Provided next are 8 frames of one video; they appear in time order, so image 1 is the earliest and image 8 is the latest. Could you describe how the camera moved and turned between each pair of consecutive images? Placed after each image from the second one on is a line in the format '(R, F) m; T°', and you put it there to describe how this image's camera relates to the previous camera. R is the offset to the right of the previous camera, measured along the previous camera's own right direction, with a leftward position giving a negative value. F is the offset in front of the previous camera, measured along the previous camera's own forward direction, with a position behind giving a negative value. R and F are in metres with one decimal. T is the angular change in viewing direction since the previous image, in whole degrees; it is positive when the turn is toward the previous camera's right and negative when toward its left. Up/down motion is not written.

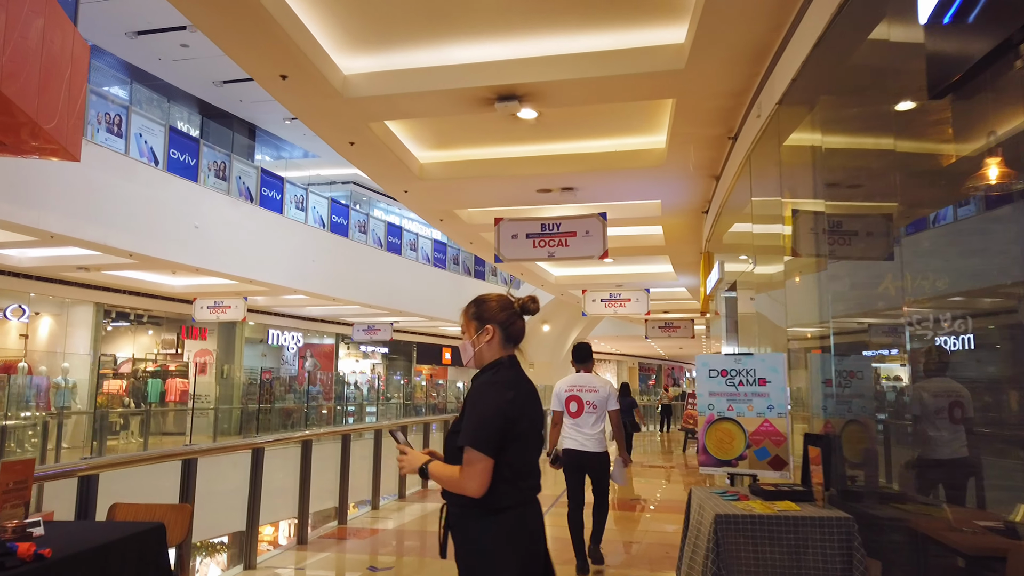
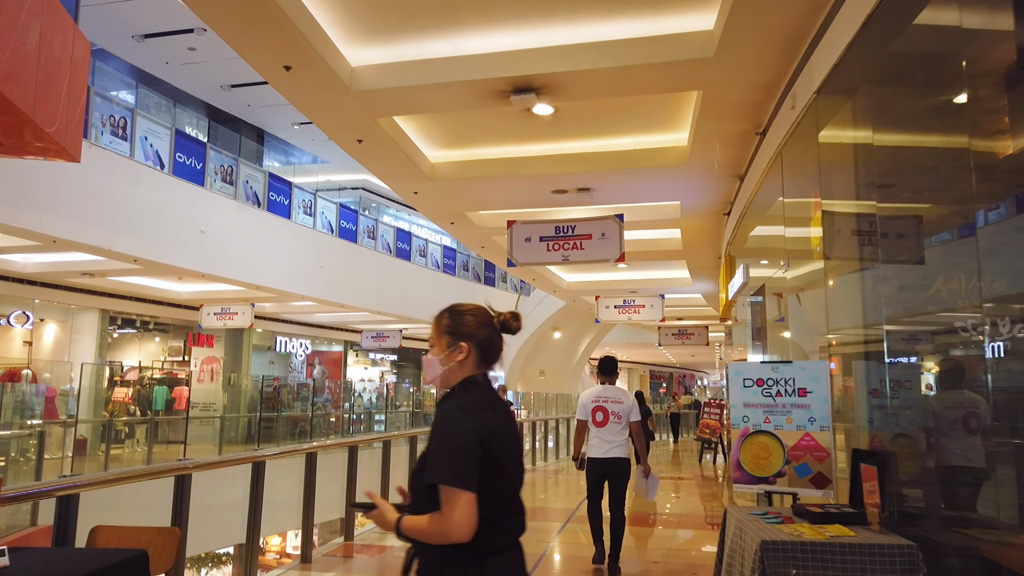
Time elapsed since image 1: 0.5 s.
(0.0, +0.3) m; -1°
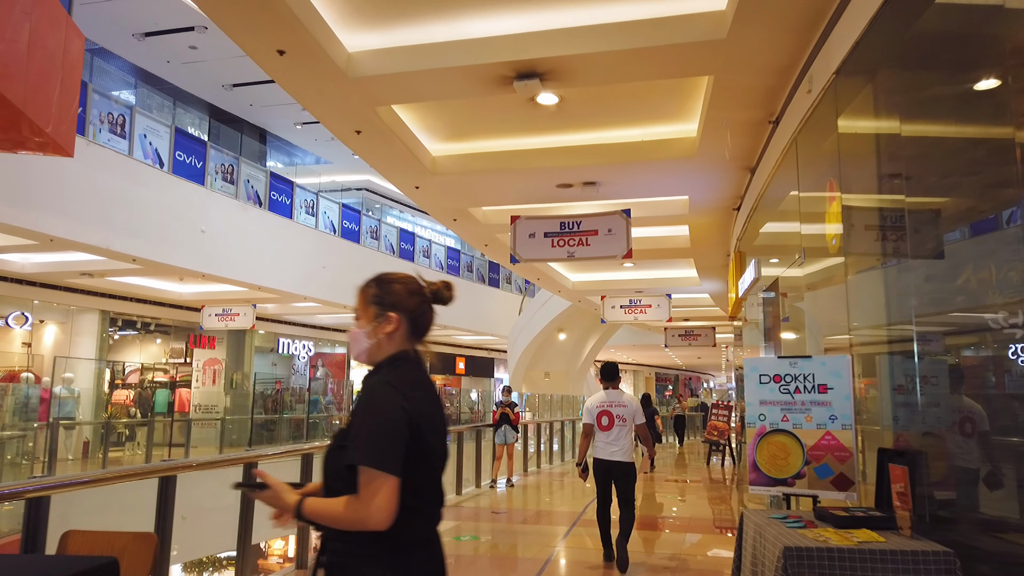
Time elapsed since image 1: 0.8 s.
(0.0, +0.2) m; 0°
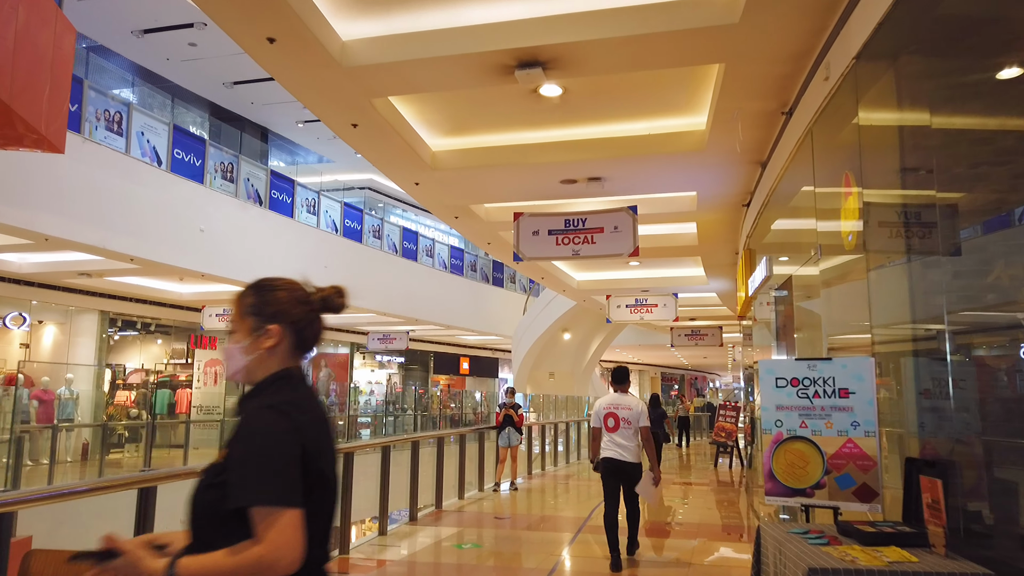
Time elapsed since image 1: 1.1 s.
(0.0, +0.2) m; 0°
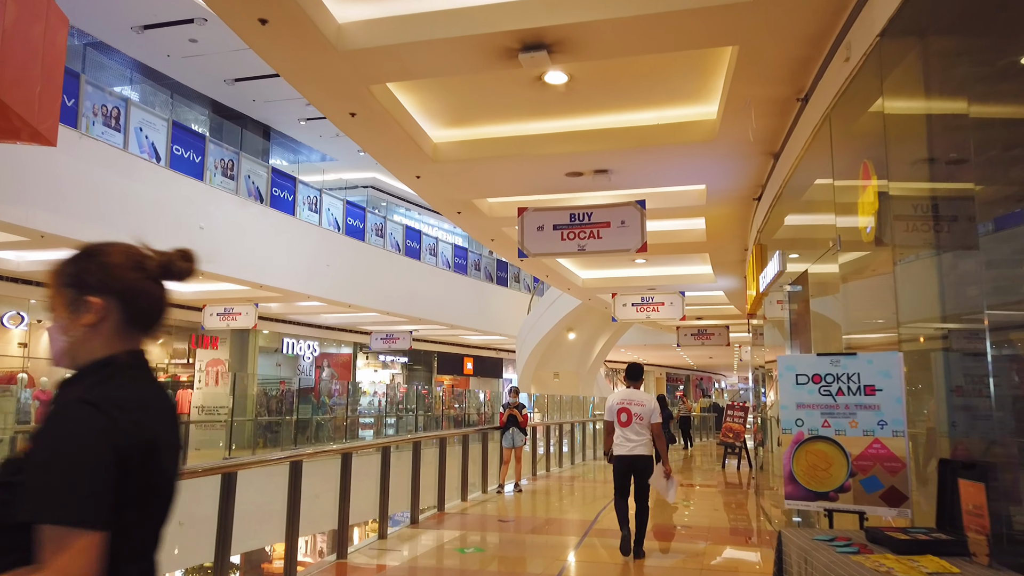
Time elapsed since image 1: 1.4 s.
(0.0, +0.2) m; 0°
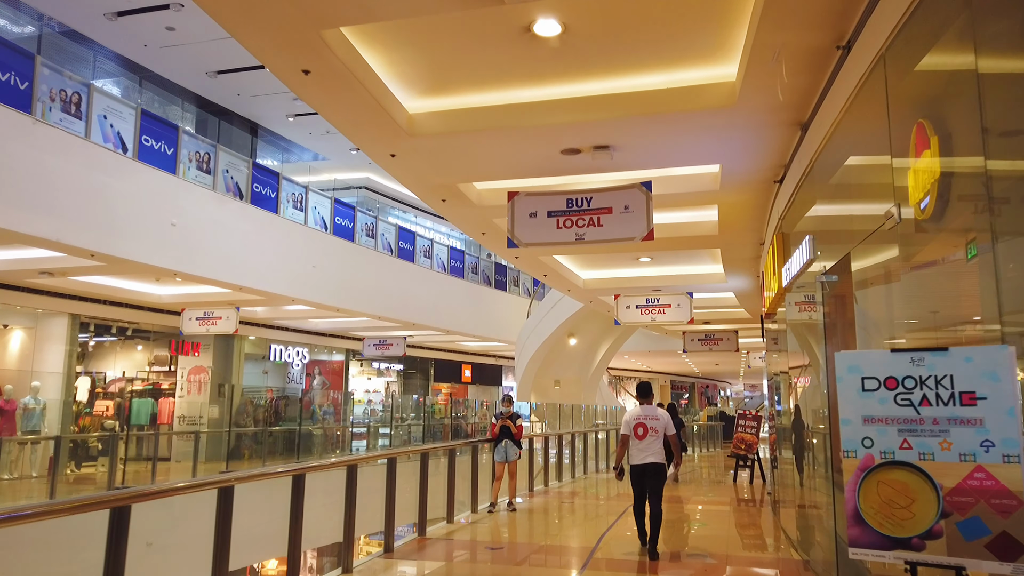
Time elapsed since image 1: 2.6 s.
(+0.1, +0.8) m; 0°
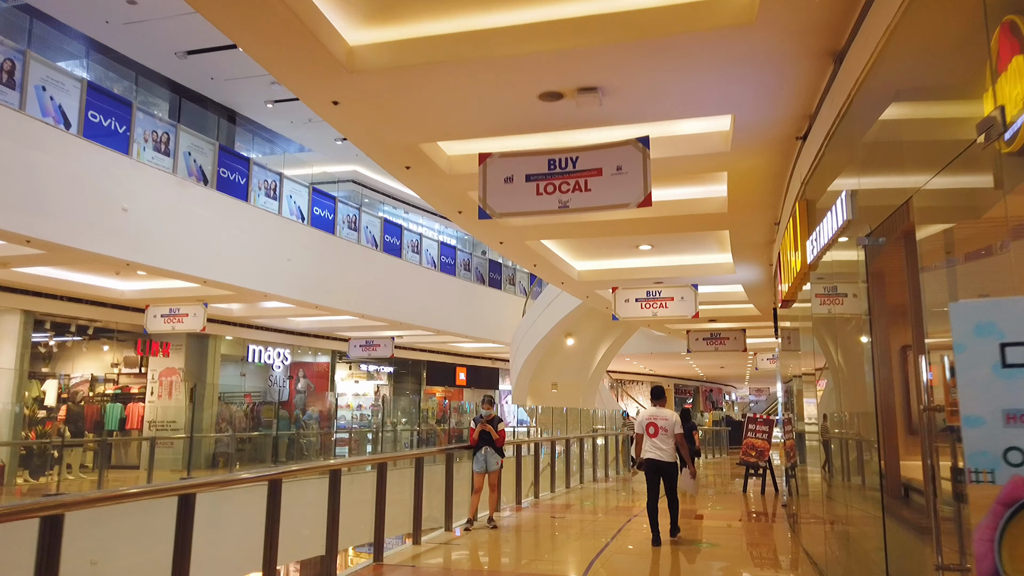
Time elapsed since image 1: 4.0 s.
(+0.2, +0.9) m; 0°
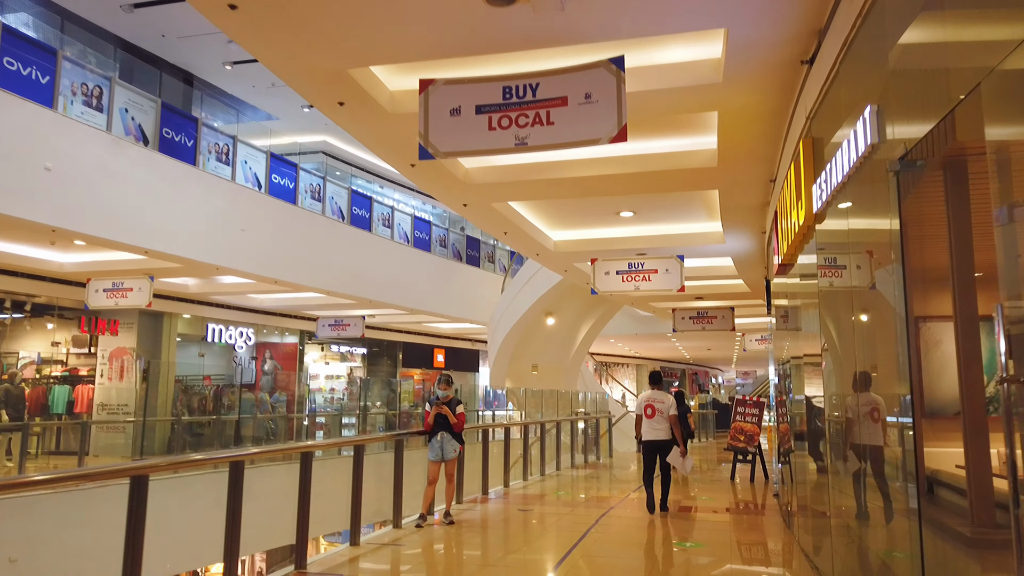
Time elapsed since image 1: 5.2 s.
(+0.2, +0.8) m; +1°
